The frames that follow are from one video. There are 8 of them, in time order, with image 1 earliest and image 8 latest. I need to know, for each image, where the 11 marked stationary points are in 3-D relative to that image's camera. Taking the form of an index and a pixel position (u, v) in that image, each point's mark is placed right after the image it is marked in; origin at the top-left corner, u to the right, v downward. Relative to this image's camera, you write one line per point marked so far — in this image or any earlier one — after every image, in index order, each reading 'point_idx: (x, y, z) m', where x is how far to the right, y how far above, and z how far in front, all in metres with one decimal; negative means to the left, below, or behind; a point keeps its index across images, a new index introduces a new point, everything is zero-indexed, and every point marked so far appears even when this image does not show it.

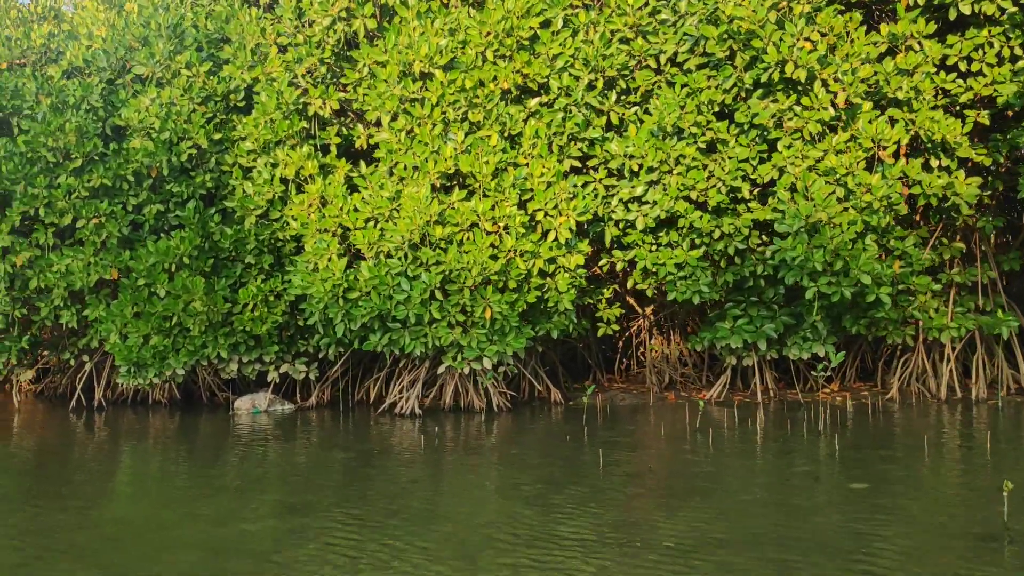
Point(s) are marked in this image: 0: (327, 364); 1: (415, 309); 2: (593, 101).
0: (-2.2, -0.9, +11.4) m
1: (-0.9, -0.2, +8.9) m
2: (+0.8, +1.8, +9.1) m
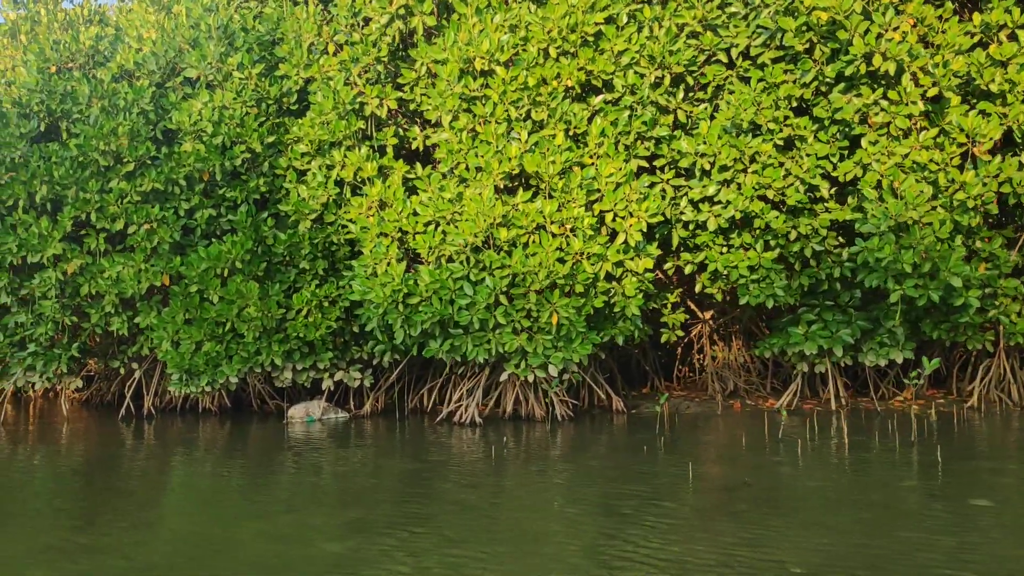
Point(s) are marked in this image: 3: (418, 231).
0: (-1.5, -1.0, +11.1) m
1: (-0.3, -0.2, +8.6) m
2: (+1.4, +1.8, +8.8) m
3: (-0.9, +0.6, +8.9) m
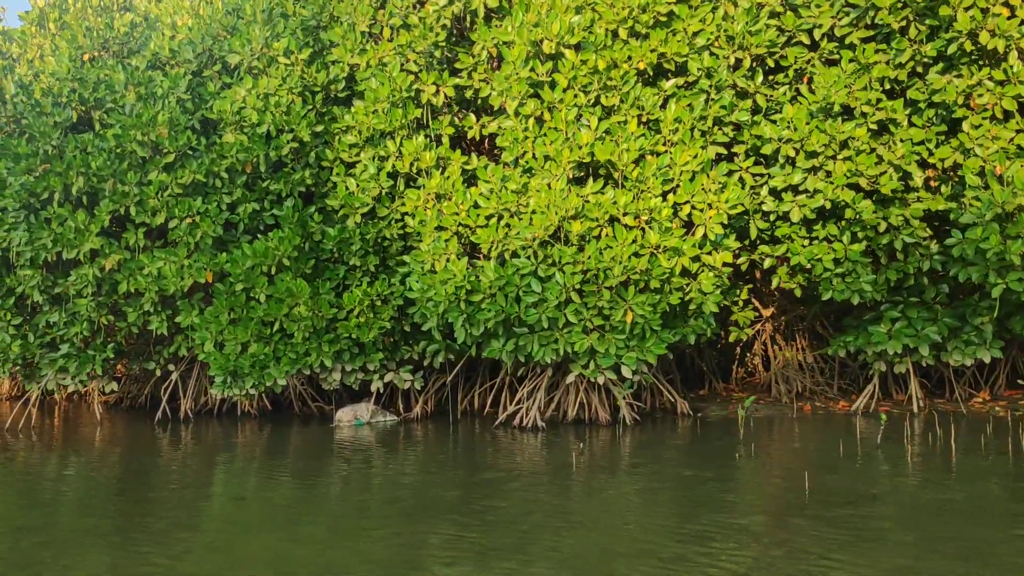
0: (-0.8, -0.9, +10.6) m
1: (+0.3, -0.2, +8.1) m
2: (+2.0, +1.8, +8.3) m
3: (-0.3, +0.6, +8.4) m
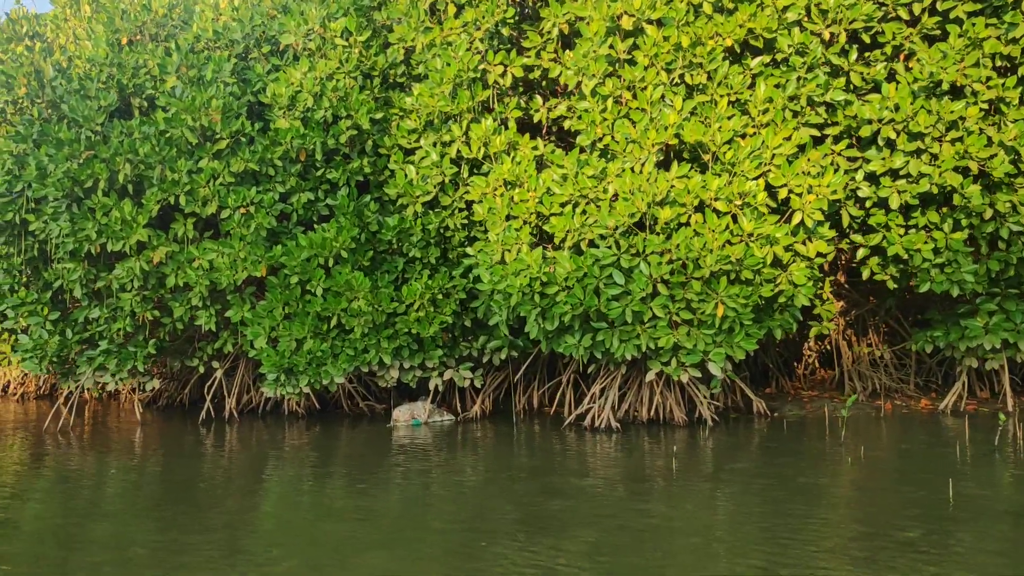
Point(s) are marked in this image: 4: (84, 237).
0: (-0.2, -0.9, +10.1) m
1: (+1.0, -0.1, +7.6) m
2: (+2.7, +1.9, +7.7) m
3: (+0.4, +0.7, +7.9) m
4: (-4.1, +0.5, +9.0) m
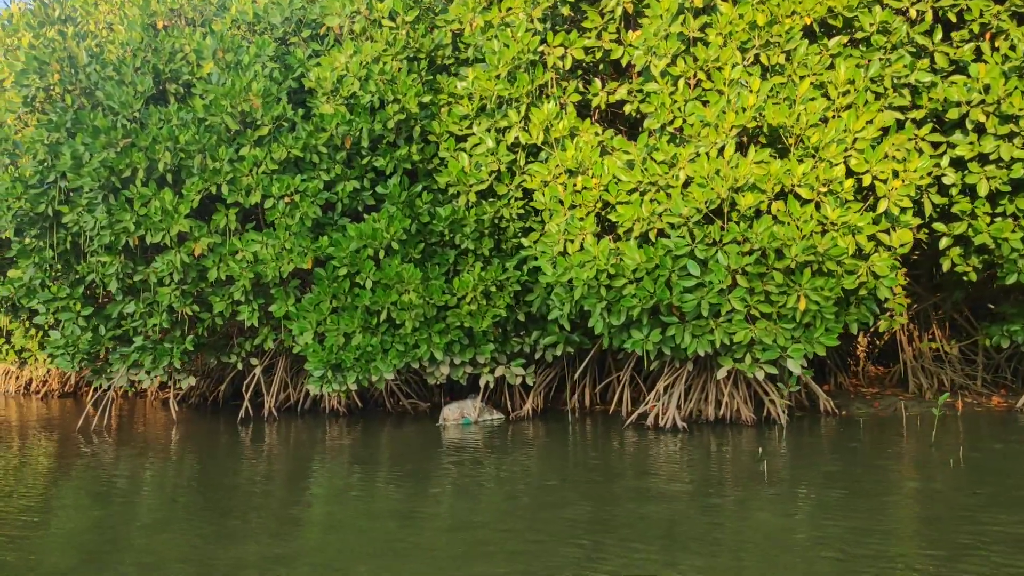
0: (+0.4, -0.8, +9.7) m
1: (+1.5, -0.1, +7.2) m
2: (+3.2, +2.0, +7.3) m
3: (+0.9, +0.7, +7.5) m
4: (-3.6, +0.5, +8.6) m
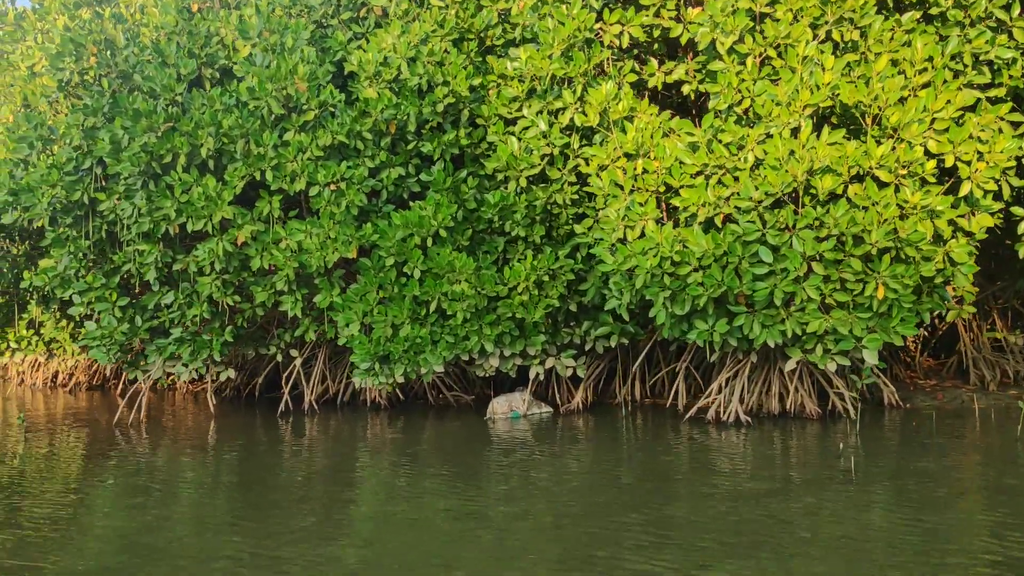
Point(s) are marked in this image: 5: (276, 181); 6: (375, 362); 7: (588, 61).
0: (+0.8, -0.7, +9.4) m
1: (+2.0, 0.0, +6.9) m
2: (+3.6, +2.1, +7.0) m
3: (+1.3, +0.8, +7.2) m
4: (-3.1, +0.6, +8.4) m
5: (-2.1, +0.9, +8.4) m
6: (-1.3, -0.7, +8.5) m
7: (+0.6, +1.9, +7.9) m
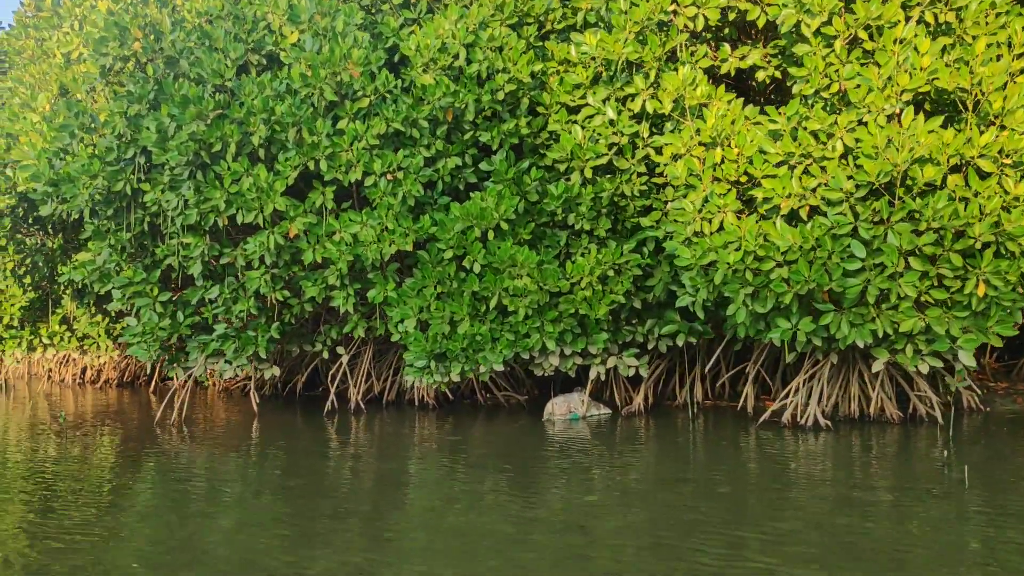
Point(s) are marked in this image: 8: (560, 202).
0: (+1.4, -0.7, +9.0) m
1: (+2.5, 0.0, +6.5) m
2: (+4.2, +2.1, +6.5) m
3: (+1.9, +0.8, +6.8) m
4: (-2.6, +0.7, +8.0) m
5: (-1.6, +1.0, +8.0) m
6: (-0.7, -0.6, +8.2) m
7: (+1.2, +1.9, +7.5) m
8: (+0.4, +0.7, +7.8) m
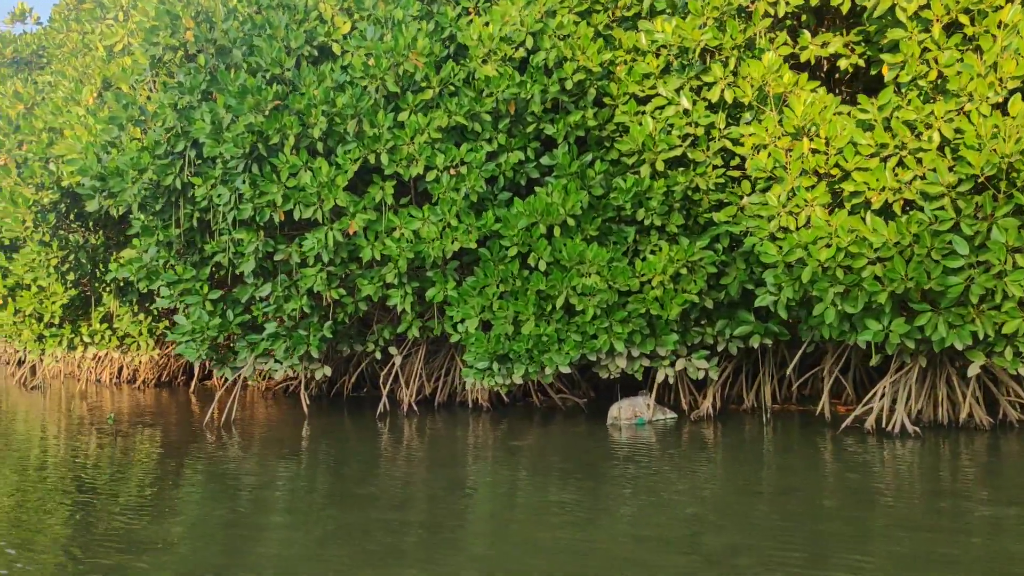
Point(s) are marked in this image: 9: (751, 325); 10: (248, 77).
0: (+2.0, -0.6, +8.6) m
1: (+3.0, 0.0, +6.1) m
2: (+4.7, +2.1, +6.1) m
3: (+2.4, +0.8, +6.4) m
4: (-2.0, +0.7, +7.7) m
5: (-1.0, +1.0, +7.7) m
6: (-0.2, -0.6, +7.9) m
7: (+1.7, +2.0, +7.1) m
8: (+1.0, +0.7, +7.5) m
9: (+2.0, -0.3, +7.8) m
10: (-2.2, +1.8, +7.8) m
